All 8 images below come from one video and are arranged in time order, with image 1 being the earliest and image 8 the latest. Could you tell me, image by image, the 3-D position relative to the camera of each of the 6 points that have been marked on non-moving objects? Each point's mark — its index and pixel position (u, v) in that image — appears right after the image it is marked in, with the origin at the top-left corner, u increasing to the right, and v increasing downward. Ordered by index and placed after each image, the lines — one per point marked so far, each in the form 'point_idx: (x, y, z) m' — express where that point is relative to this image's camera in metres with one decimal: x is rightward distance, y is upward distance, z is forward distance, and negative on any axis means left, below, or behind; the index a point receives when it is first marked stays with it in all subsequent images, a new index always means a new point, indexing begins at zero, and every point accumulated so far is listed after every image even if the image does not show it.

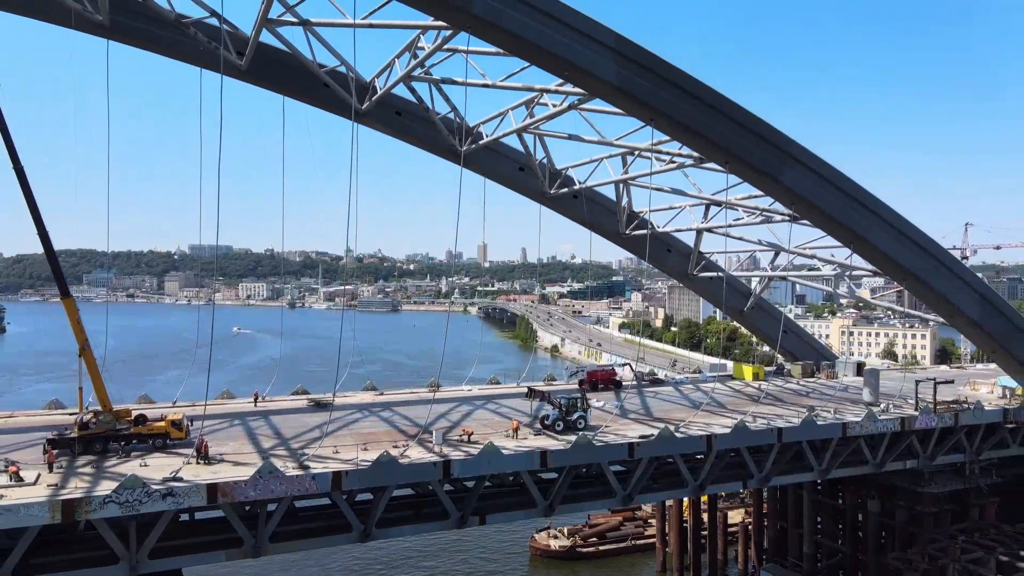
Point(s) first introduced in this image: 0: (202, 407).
0: (-7.5, -2.8, +17.5) m
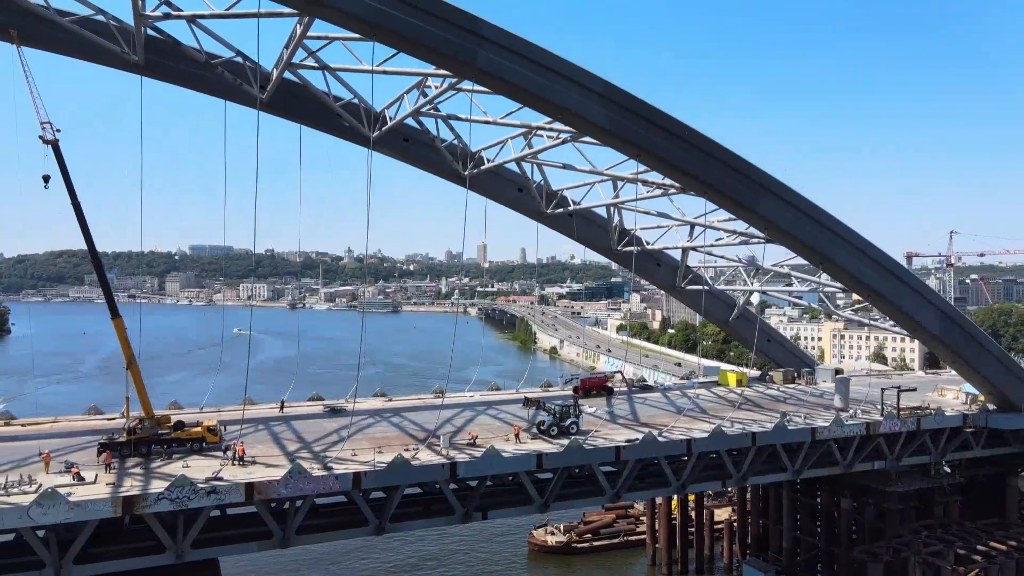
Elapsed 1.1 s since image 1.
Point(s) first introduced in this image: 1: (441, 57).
0: (-7.5, -3.3, +19.2) m
1: (-1.5, +4.7, +14.7) m
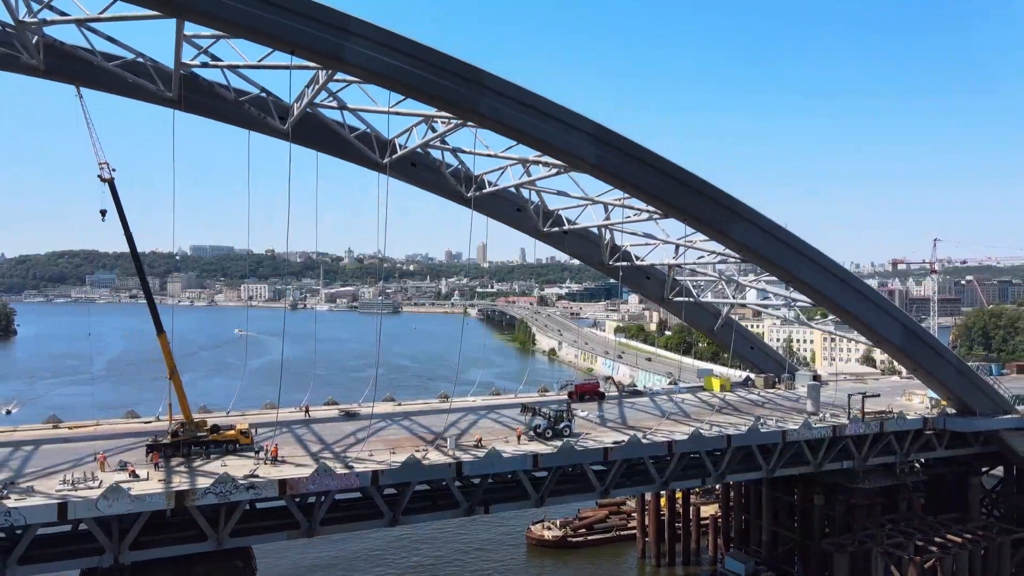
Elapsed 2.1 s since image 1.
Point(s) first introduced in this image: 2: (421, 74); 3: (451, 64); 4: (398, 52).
0: (-7.5, -3.7, +21.1) m
1: (-1.5, +4.3, +16.7) m
2: (-2.1, +4.8, +16.4) m
3: (-1.4, +5.1, +16.5) m
4: (-2.6, +5.3, +16.0) m
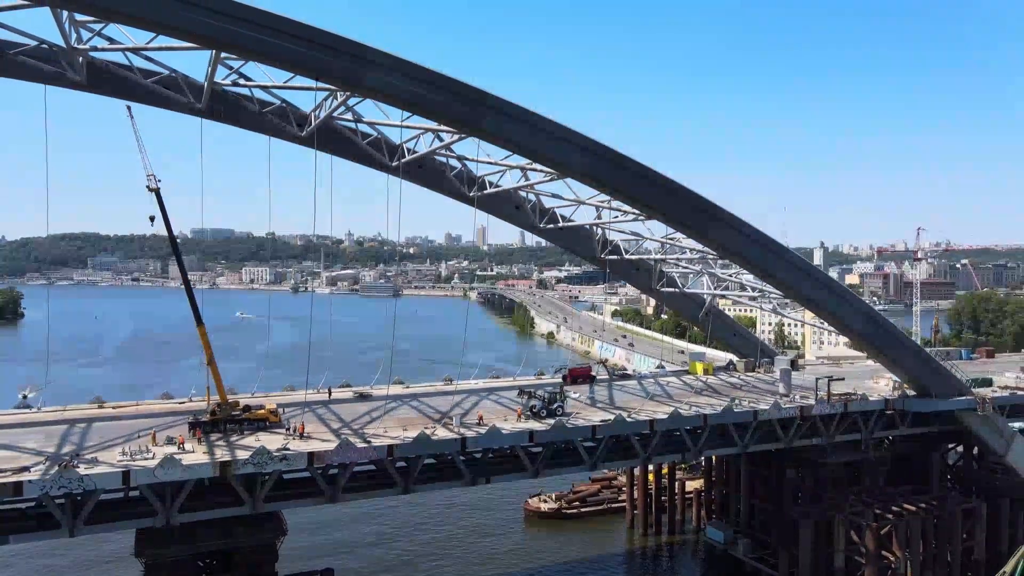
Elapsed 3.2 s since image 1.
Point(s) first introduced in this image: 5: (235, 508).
0: (-7.6, -3.5, +23.4) m
1: (-1.5, +4.3, +18.8) m
2: (-2.1, +4.9, +18.4) m
3: (-1.5, +5.2, +18.6) m
4: (-2.6, +5.3, +18.1) m
5: (-6.9, -5.4, +17.8) m
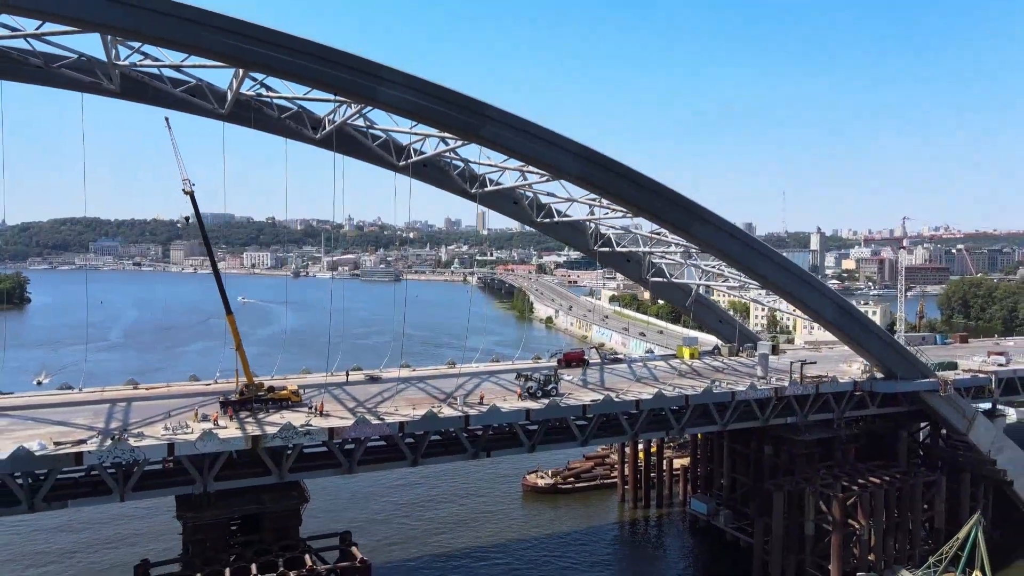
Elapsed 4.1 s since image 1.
0: (-7.6, -3.2, +25.6) m
1: (-1.6, +4.5, +20.8) m
2: (-2.2, +5.1, +20.4) m
3: (-1.5, +5.4, +20.5) m
4: (-2.7, +5.5, +20.1) m
5: (-6.9, -5.3, +20.0) m
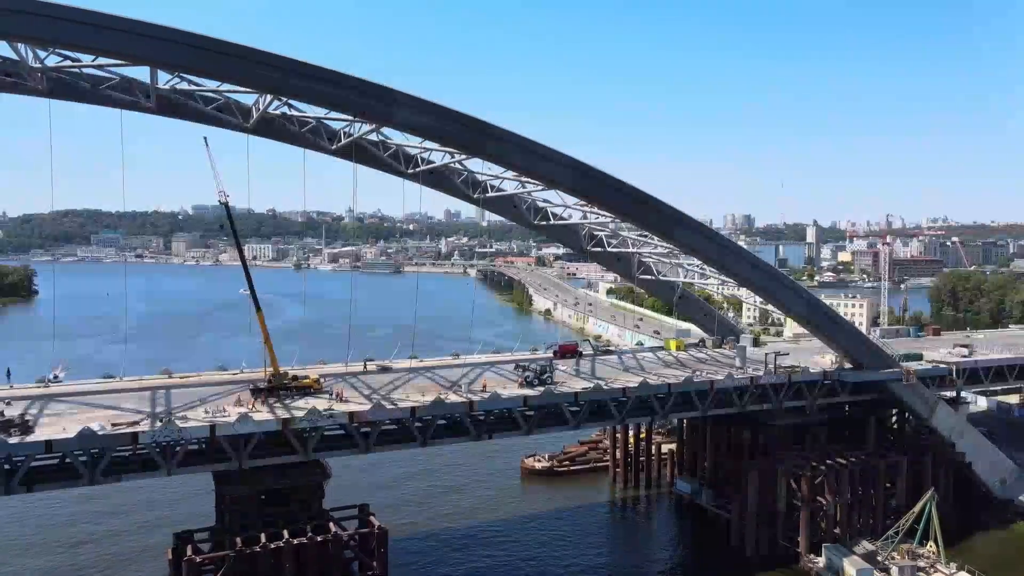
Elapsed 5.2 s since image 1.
0: (-7.7, -3.2, +28.1) m
1: (-1.6, +4.6, +23.3) m
2: (-2.2, +5.1, +22.9) m
3: (-1.6, +5.4, +23.0) m
4: (-2.7, +5.5, +22.5) m
5: (-7.0, -5.3, +22.6) m
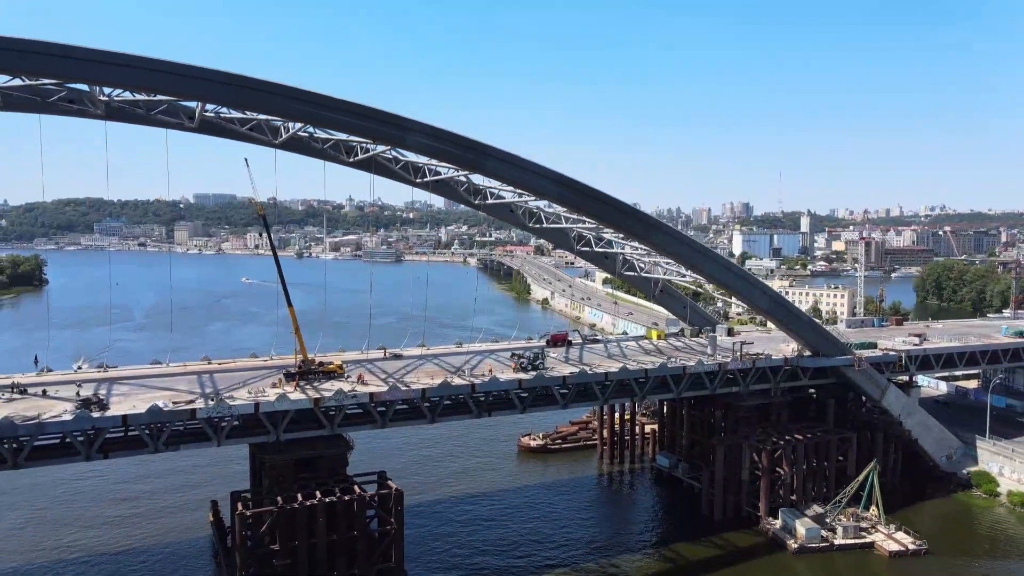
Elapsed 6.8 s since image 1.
0: (-7.8, -3.0, +32.0) m
1: (-1.8, +4.6, +27.0) m
2: (-2.3, +5.2, +26.7) m
3: (-1.7, +5.5, +26.8) m
4: (-2.8, +5.5, +26.3) m
5: (-7.1, -5.2, +26.5) m
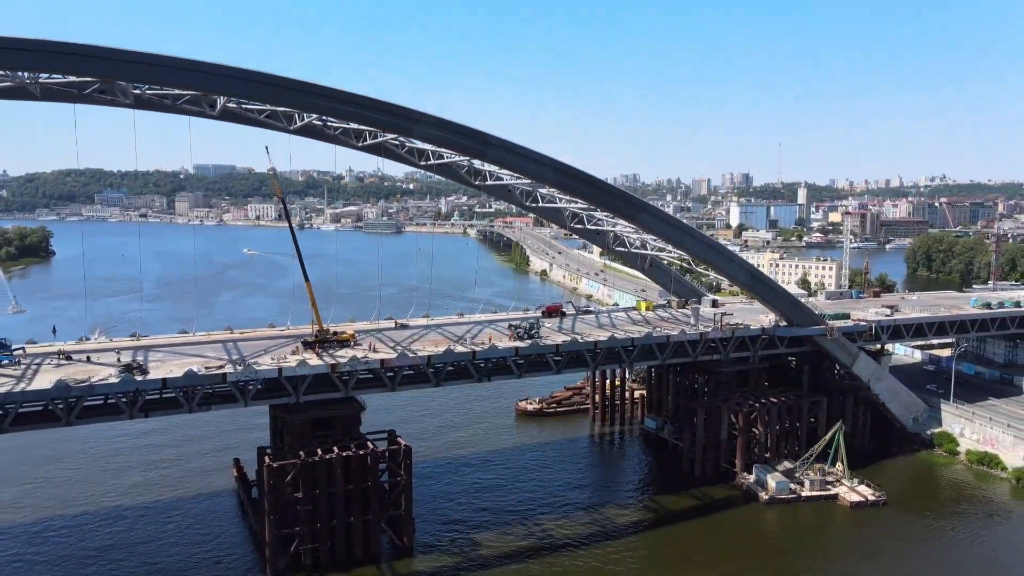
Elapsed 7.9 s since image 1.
0: (-7.9, -1.8, +34.8) m
1: (-1.9, +5.6, +29.5) m
2: (-2.4, +6.1, +29.1) m
3: (-1.8, +6.4, +29.2) m
4: (-3.0, +6.5, +28.7) m
5: (-7.2, -4.3, +29.4) m
